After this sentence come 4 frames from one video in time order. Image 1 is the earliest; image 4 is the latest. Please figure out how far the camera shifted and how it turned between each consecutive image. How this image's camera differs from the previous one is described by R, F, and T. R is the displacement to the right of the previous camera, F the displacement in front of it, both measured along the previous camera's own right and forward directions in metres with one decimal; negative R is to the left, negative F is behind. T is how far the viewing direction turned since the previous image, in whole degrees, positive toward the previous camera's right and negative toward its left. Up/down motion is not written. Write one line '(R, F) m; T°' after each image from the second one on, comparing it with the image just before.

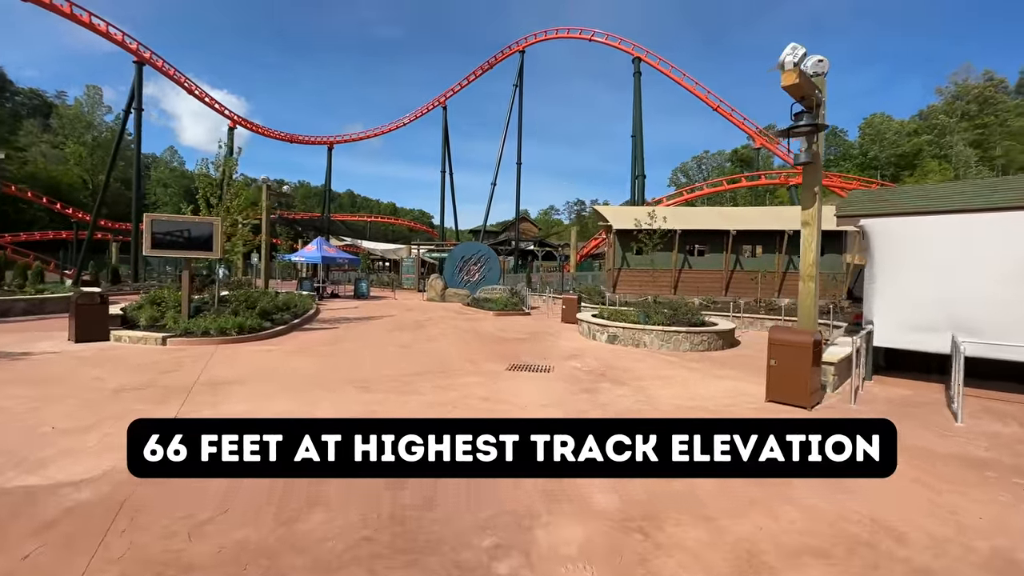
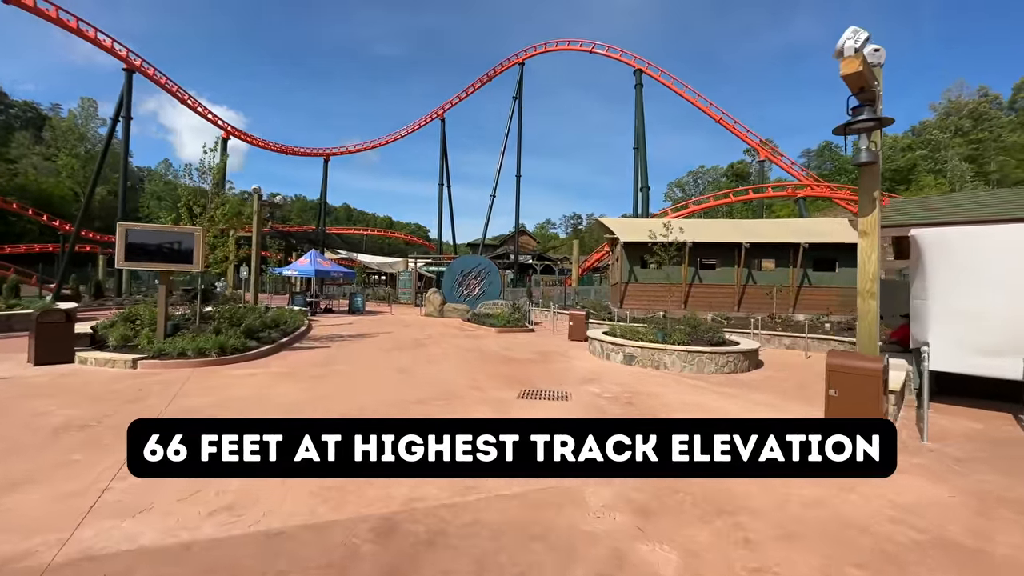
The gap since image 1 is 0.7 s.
(-0.3, +0.9) m; +1°
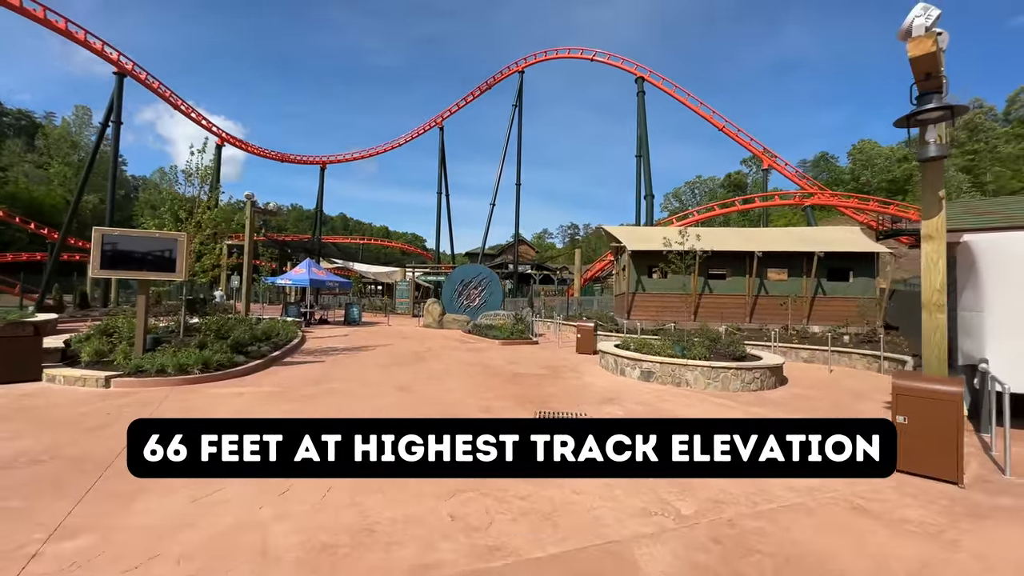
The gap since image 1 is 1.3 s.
(-0.3, +0.7) m; 0°
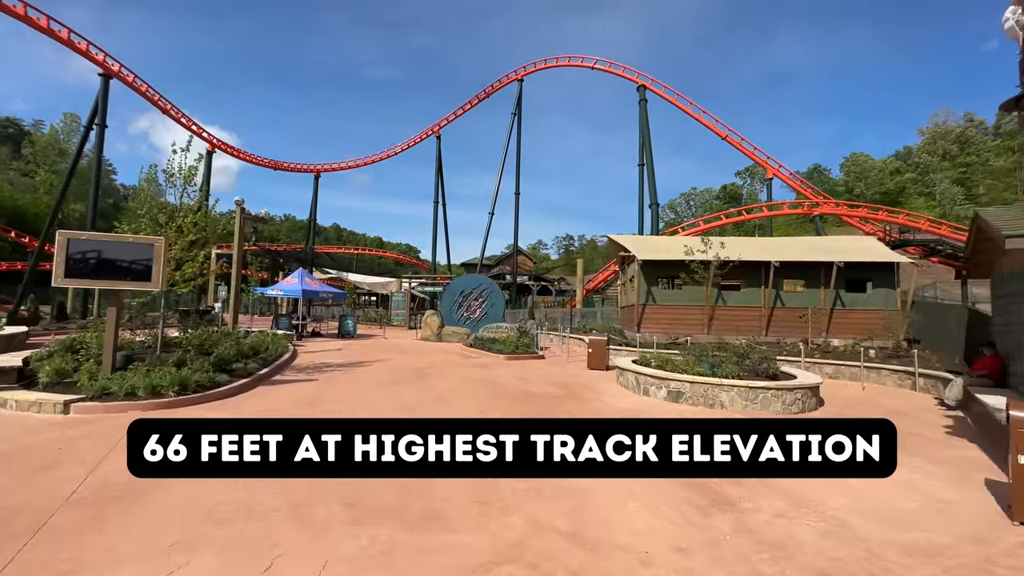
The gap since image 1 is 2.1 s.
(-0.4, +0.9) m; +1°
